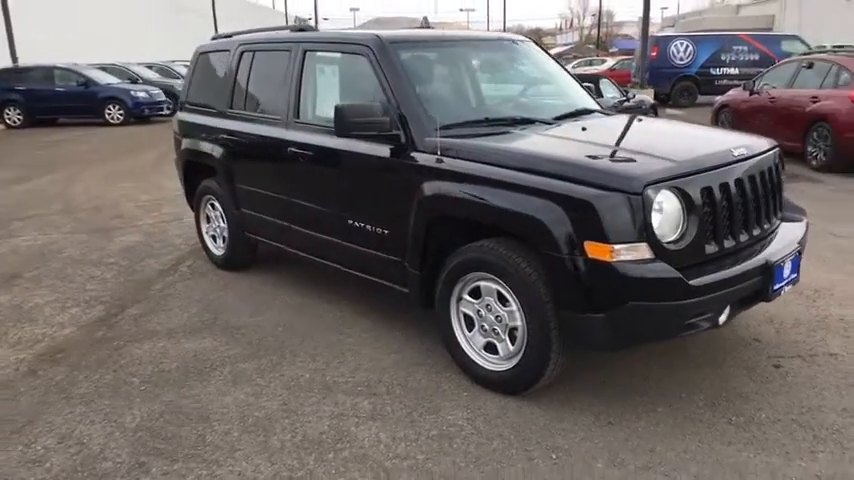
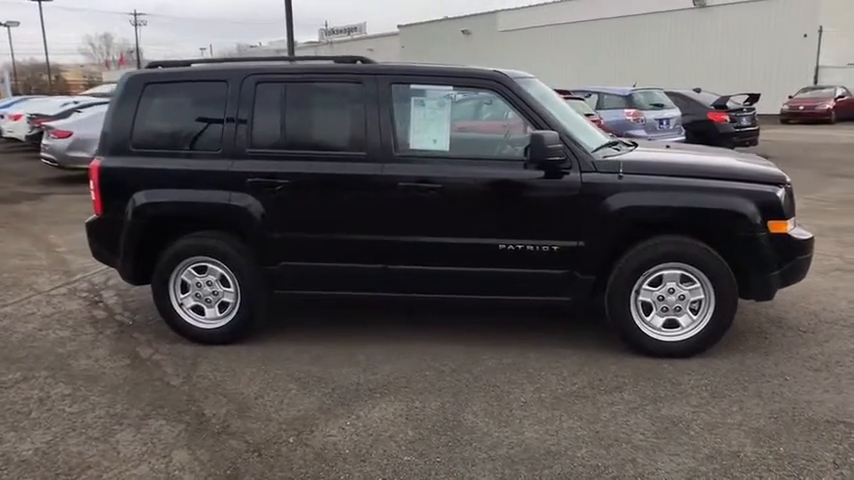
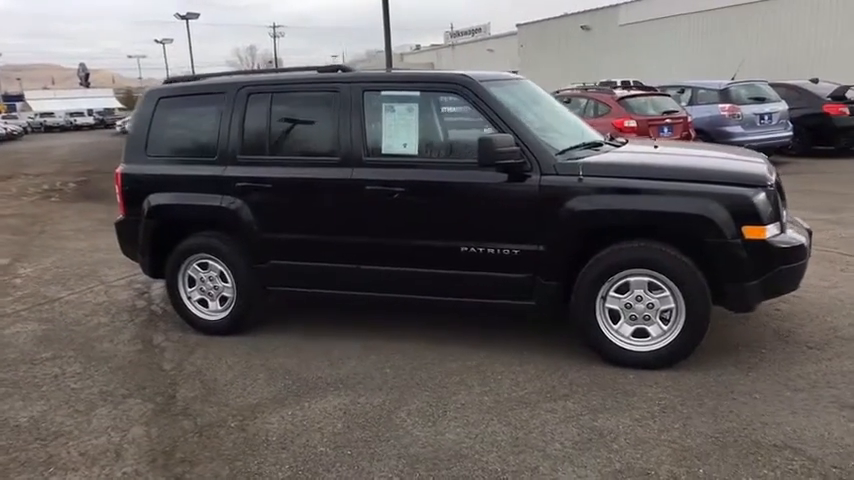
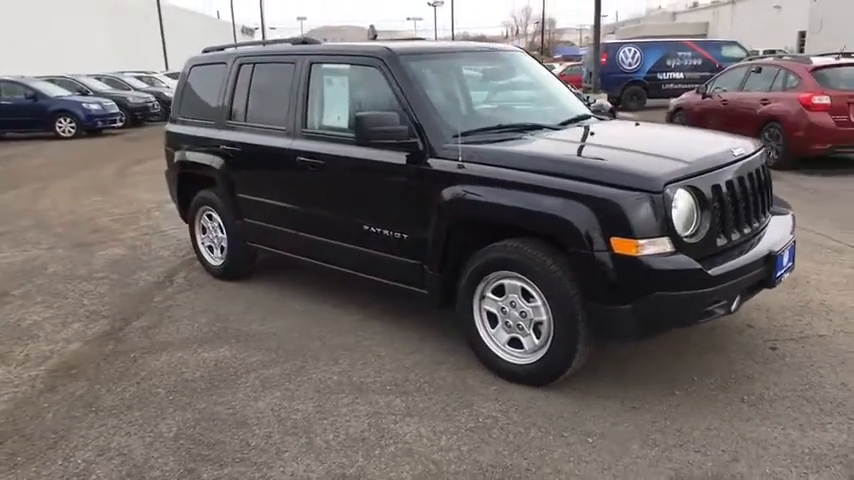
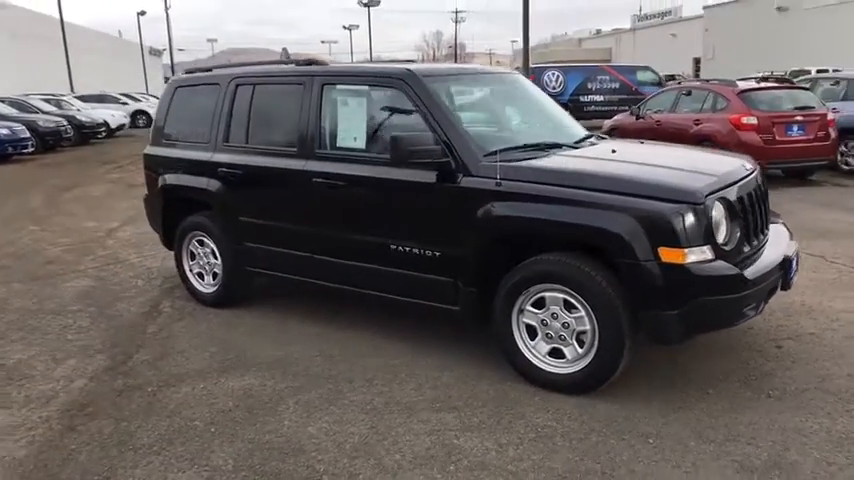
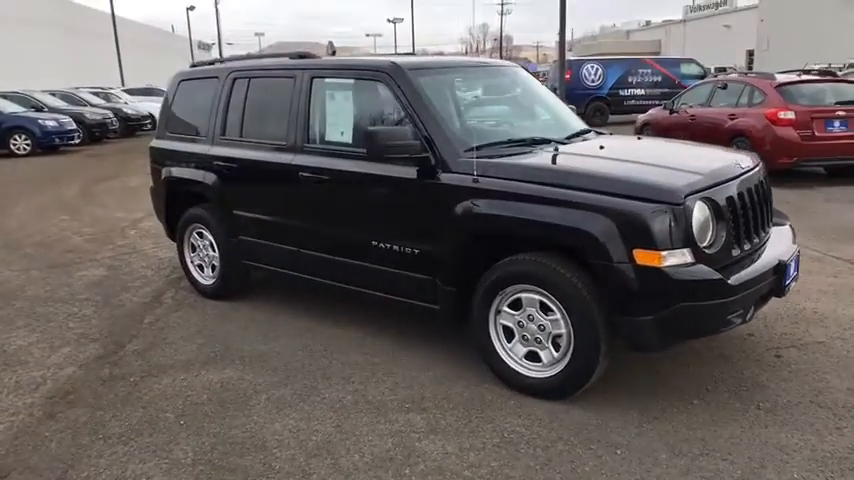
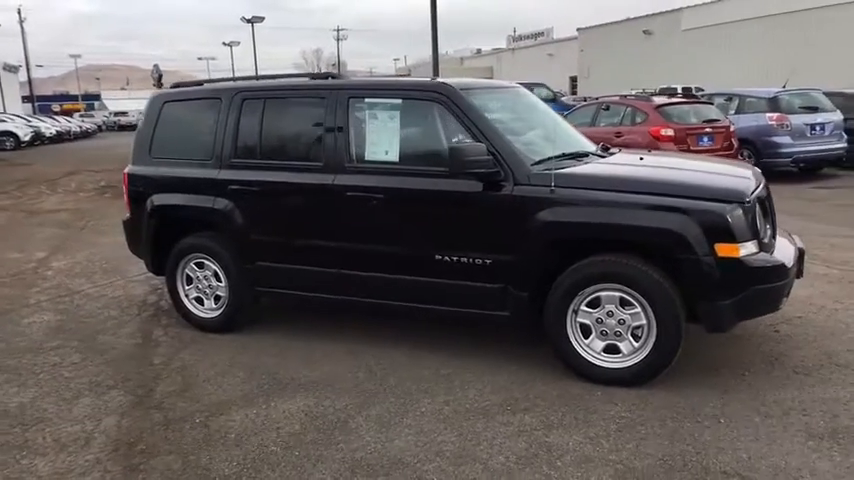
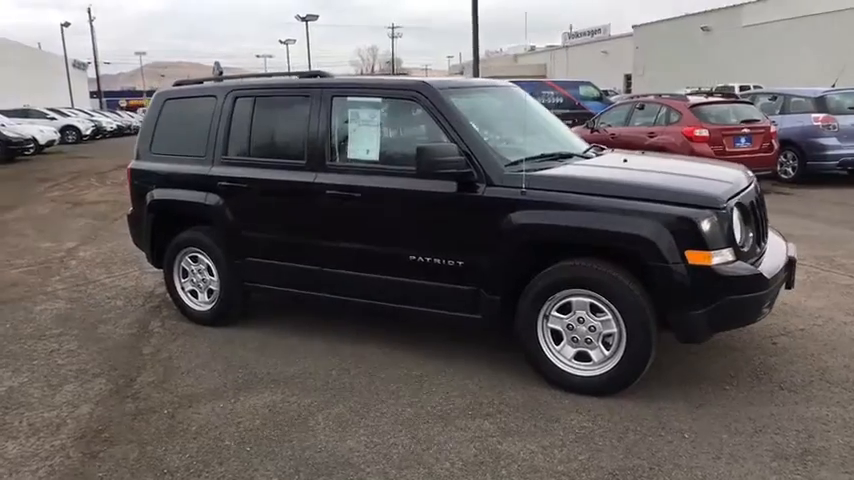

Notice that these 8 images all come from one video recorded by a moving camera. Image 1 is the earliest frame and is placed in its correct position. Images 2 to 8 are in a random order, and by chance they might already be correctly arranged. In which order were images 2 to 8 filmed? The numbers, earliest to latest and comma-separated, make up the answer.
4, 6, 5, 8, 7, 3, 2
